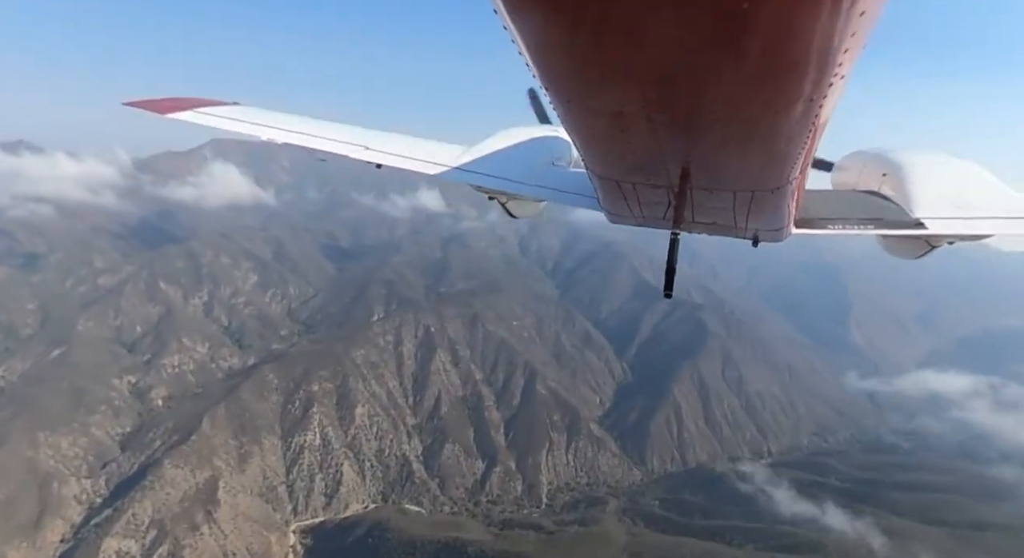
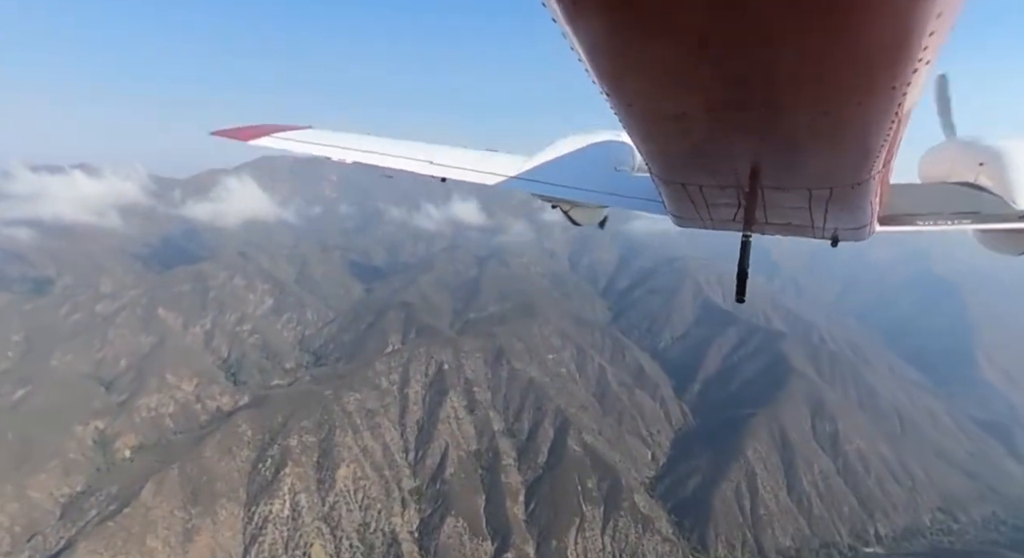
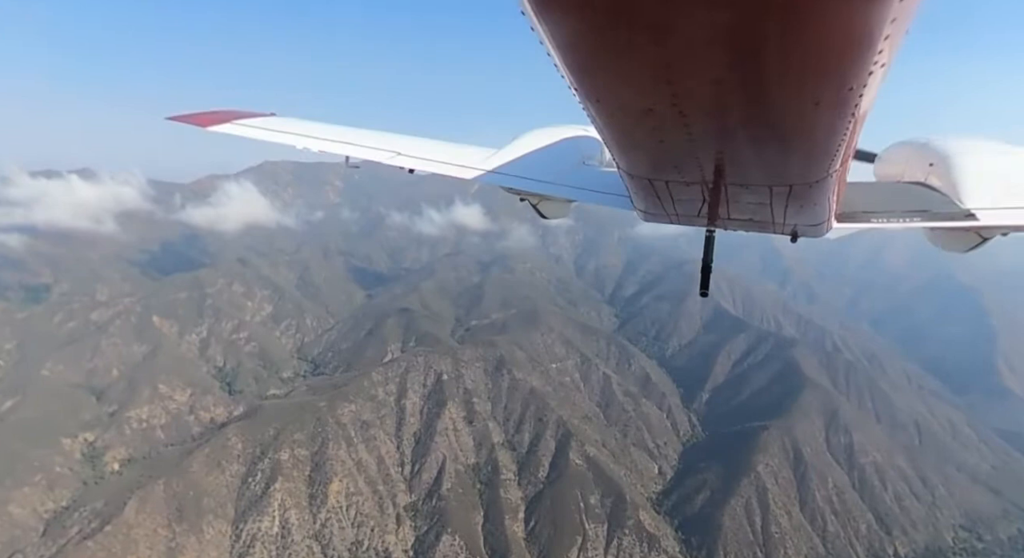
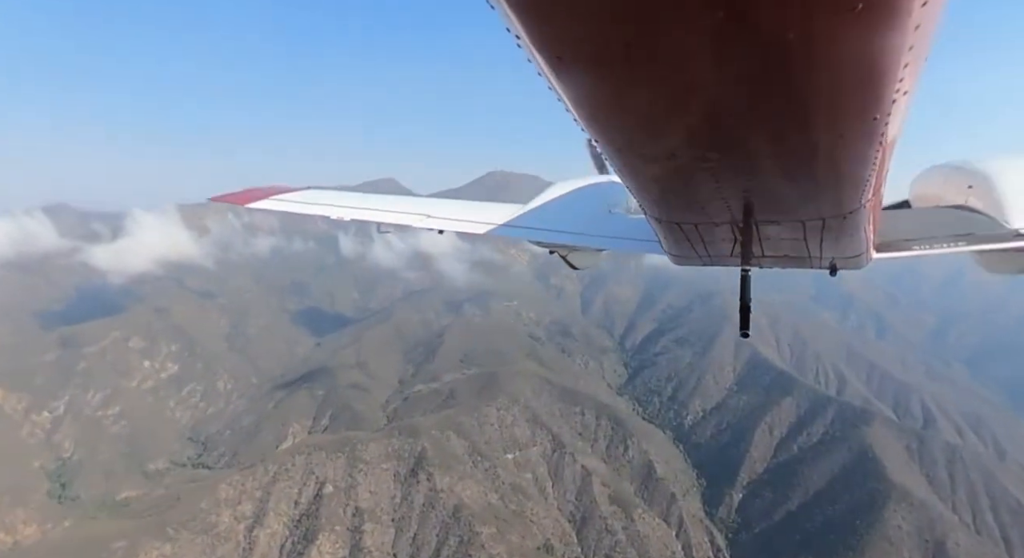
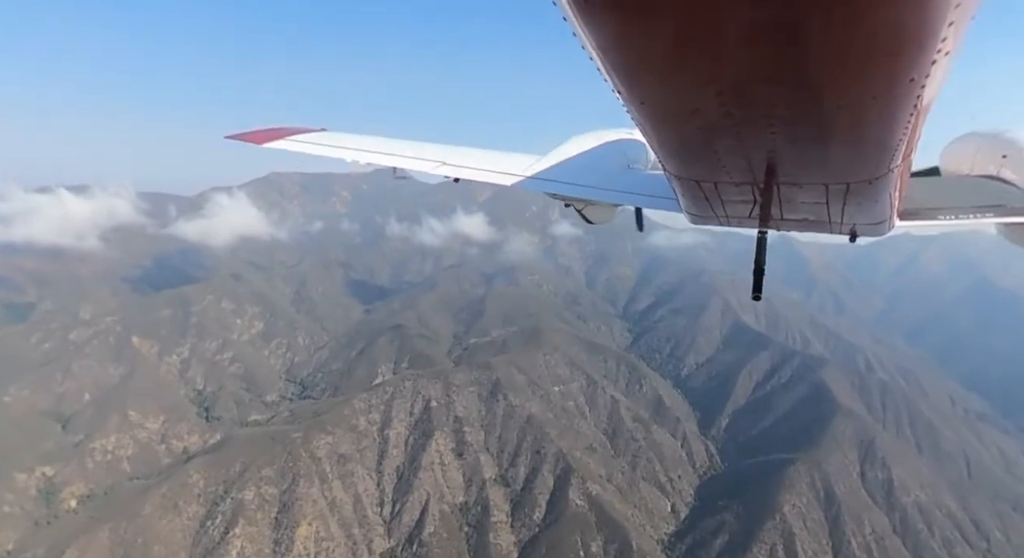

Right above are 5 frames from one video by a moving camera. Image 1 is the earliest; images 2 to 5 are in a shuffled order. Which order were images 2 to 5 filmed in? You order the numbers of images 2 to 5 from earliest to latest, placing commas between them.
2, 3, 5, 4
